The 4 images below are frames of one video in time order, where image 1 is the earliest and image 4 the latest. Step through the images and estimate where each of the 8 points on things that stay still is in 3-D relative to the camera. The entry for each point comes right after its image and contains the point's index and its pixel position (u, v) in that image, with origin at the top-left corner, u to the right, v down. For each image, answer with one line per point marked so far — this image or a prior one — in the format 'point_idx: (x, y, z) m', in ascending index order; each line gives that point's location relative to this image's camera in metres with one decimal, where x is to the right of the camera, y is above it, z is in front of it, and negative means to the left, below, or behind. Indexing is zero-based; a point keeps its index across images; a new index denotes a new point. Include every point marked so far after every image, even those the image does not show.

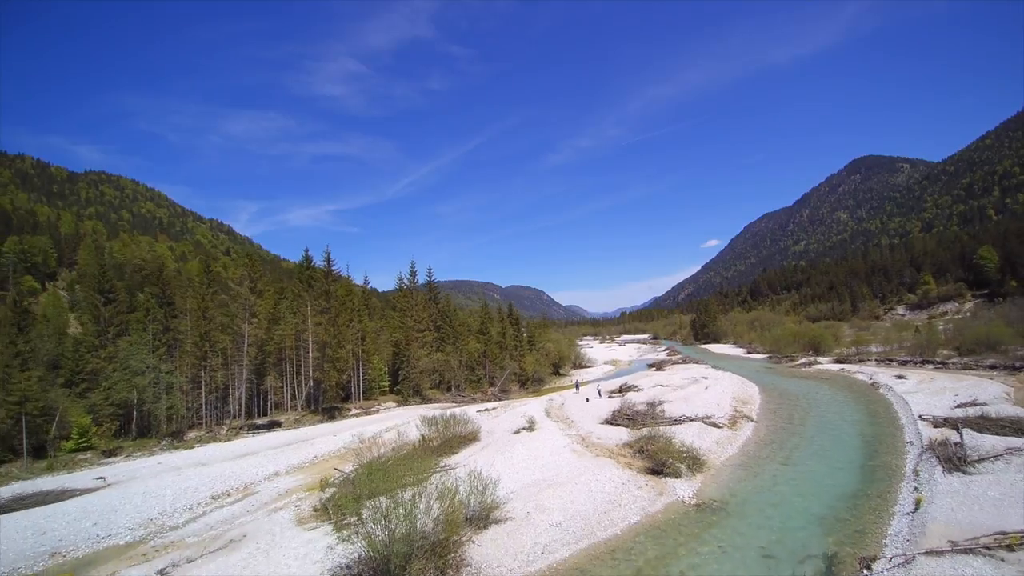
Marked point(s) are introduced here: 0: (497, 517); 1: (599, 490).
0: (-0.5, -7.7, +15.9) m
1: (+3.4, -7.7, +18.0) m
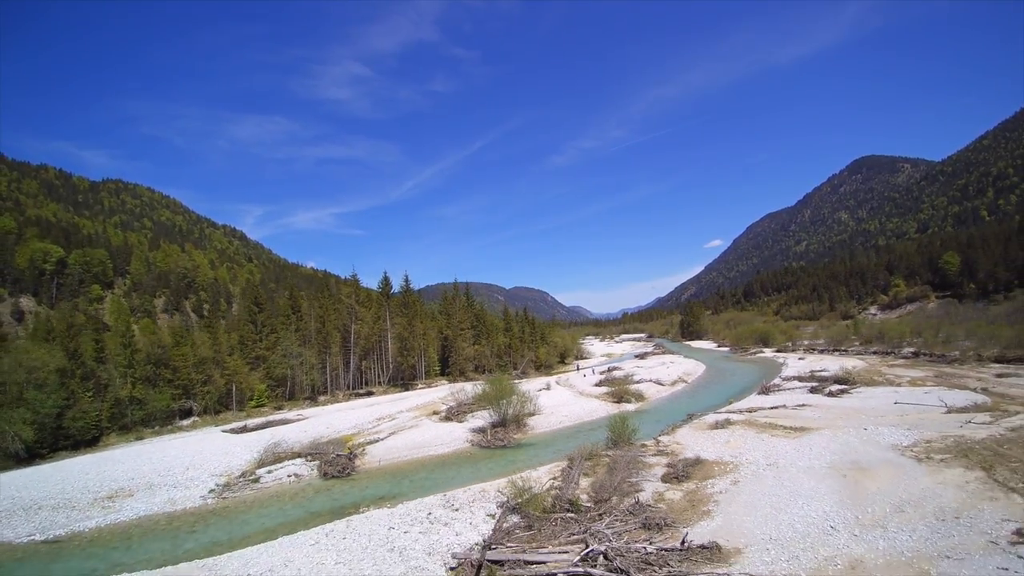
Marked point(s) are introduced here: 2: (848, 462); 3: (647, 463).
0: (+1.9, -9.0, +32.9) m
1: (+5.8, -9.0, +35.1) m
2: (+13.2, -7.0, +18.1) m
3: (+5.4, -7.4, +19.4) m
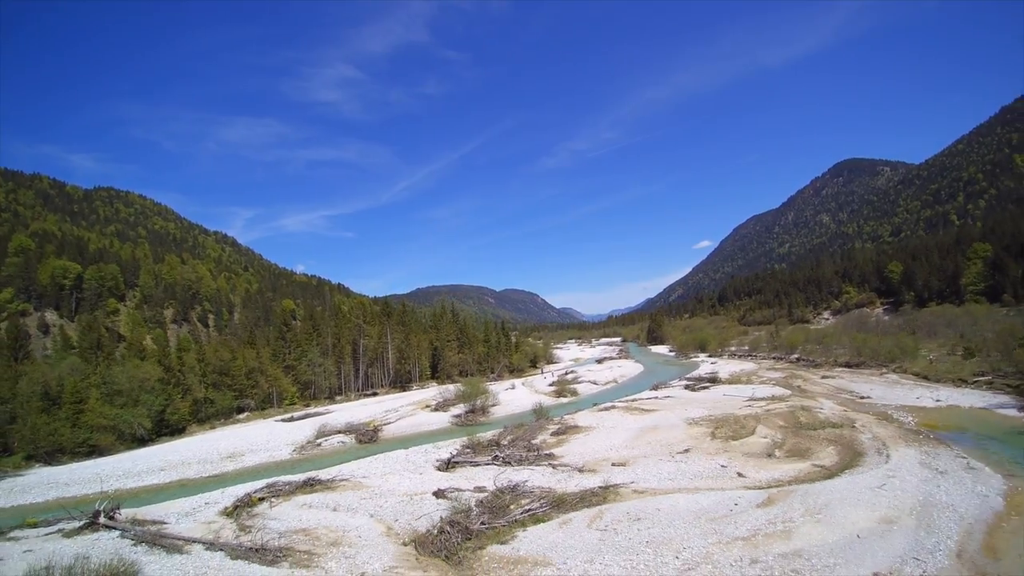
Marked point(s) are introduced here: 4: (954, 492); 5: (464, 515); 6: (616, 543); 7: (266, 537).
0: (-1.5, -12.3, +48.1) m
1: (+2.4, -12.2, +50.3) m
2: (+10.1, -10.1, +33.5) m
3: (+2.3, -10.7, +34.6) m
4: (+19.3, -9.0, +19.8) m
5: (-2.0, -9.5, +18.9) m
6: (+3.7, -9.1, +16.1) m
7: (-10.7, -10.8, +19.8) m
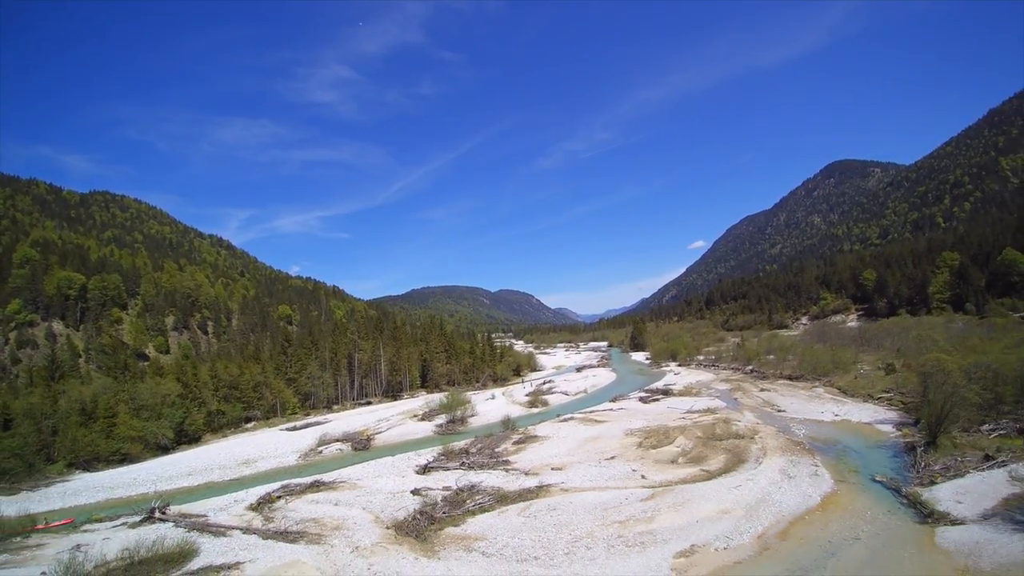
0: (-4.4, -15.4, +55.2) m
1: (-0.5, -15.4, +57.4) m
2: (+7.3, -13.2, +40.8) m
3: (-0.5, -13.8, +41.8) m
4: (+16.6, -12.1, +27.1) m
5: (-4.6, -12.6, +26.0) m
6: (+1.0, -12.2, +23.3) m
7: (-13.4, -14.0, +26.8) m
